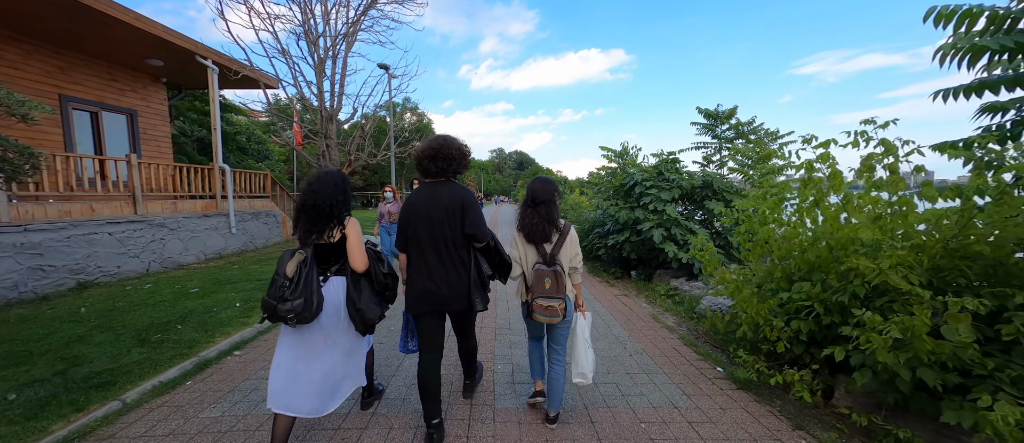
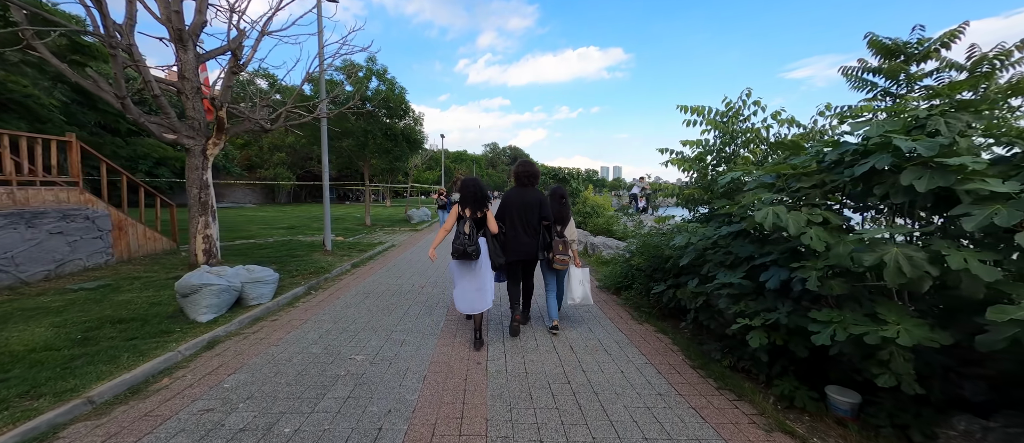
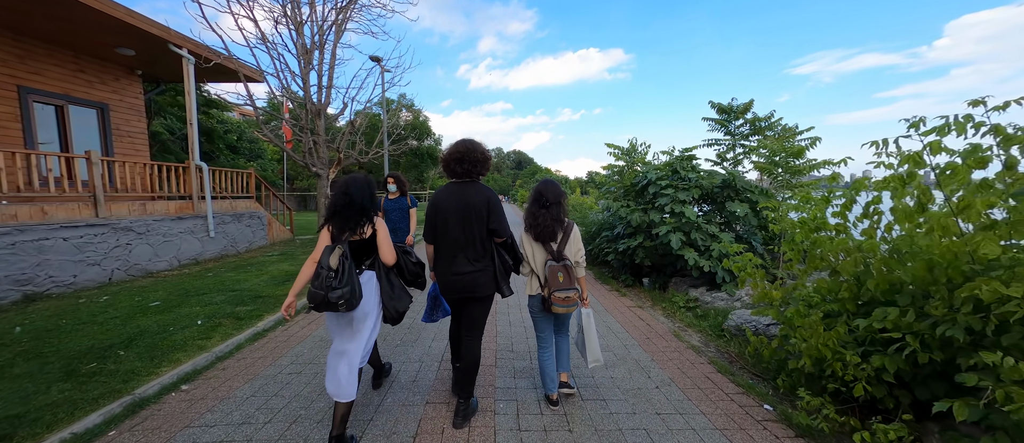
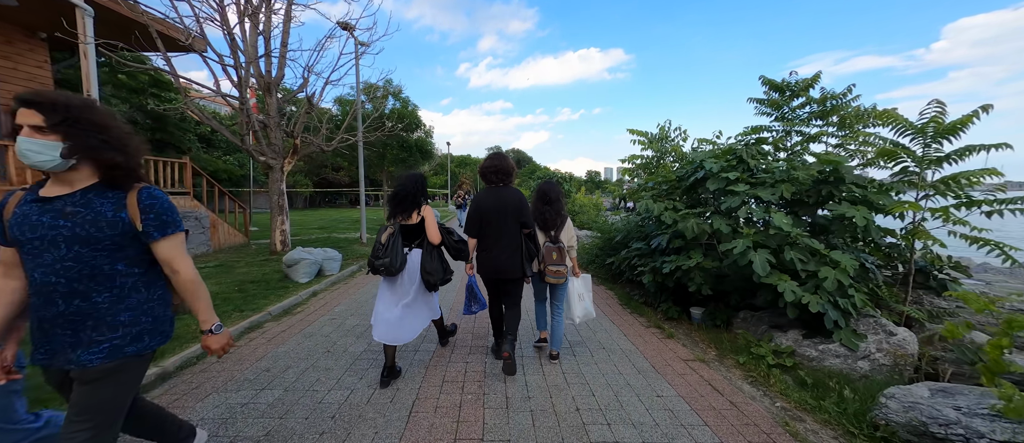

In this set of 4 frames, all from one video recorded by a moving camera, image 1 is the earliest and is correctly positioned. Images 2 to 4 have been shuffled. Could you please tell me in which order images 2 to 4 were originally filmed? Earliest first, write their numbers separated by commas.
3, 4, 2
